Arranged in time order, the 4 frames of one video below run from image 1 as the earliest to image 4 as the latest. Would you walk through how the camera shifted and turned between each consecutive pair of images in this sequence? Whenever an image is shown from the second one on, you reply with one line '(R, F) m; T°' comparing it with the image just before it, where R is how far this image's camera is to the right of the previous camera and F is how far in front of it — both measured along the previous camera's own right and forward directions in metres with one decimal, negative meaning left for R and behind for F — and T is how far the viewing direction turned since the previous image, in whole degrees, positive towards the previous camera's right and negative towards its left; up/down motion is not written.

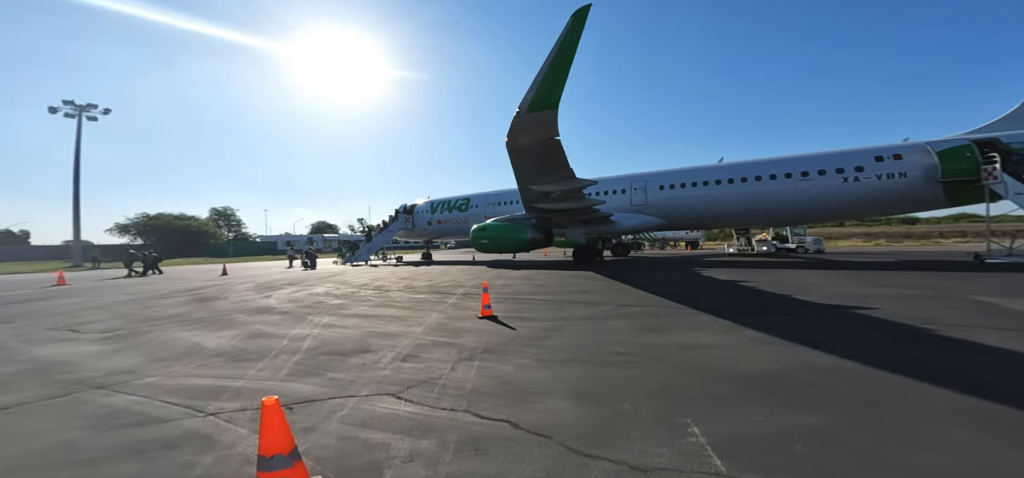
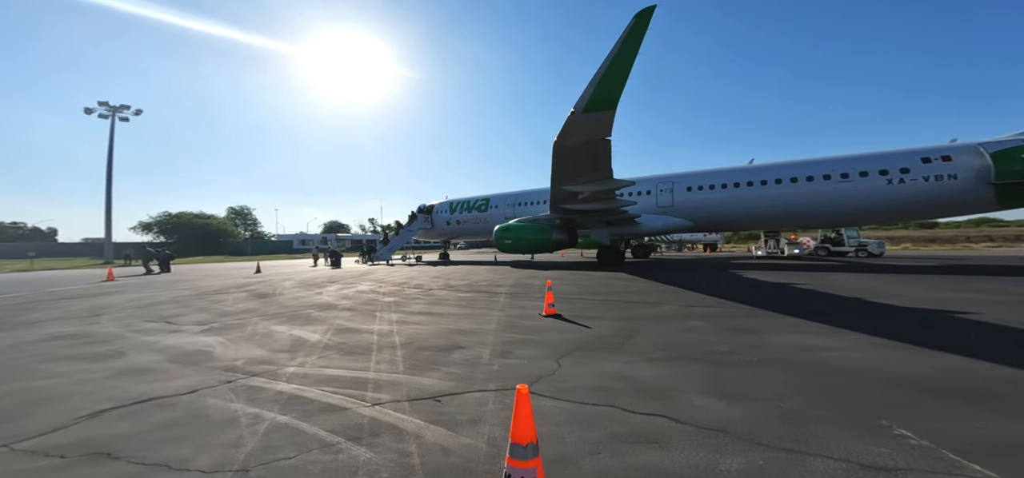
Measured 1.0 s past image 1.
(-1.0, -0.1) m; -2°
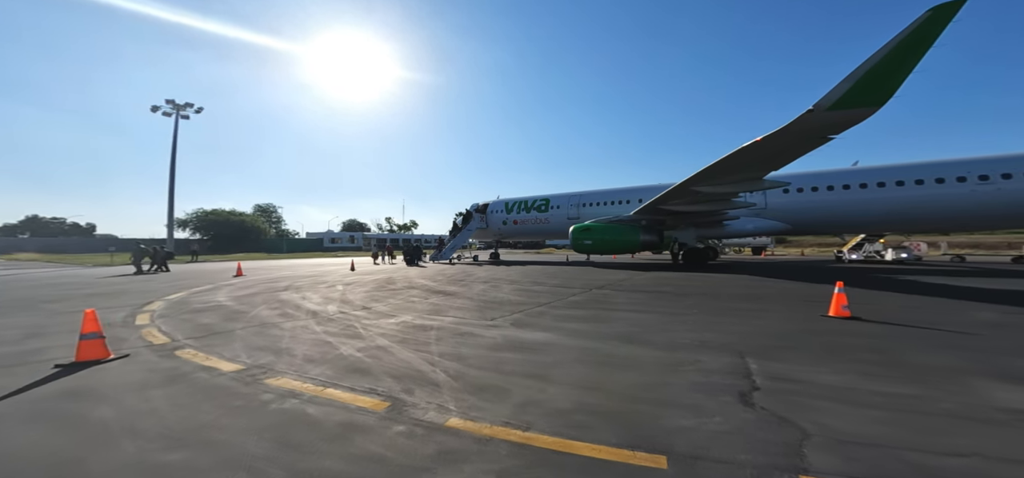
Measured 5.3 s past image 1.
(-4.0, -0.2) m; -7°
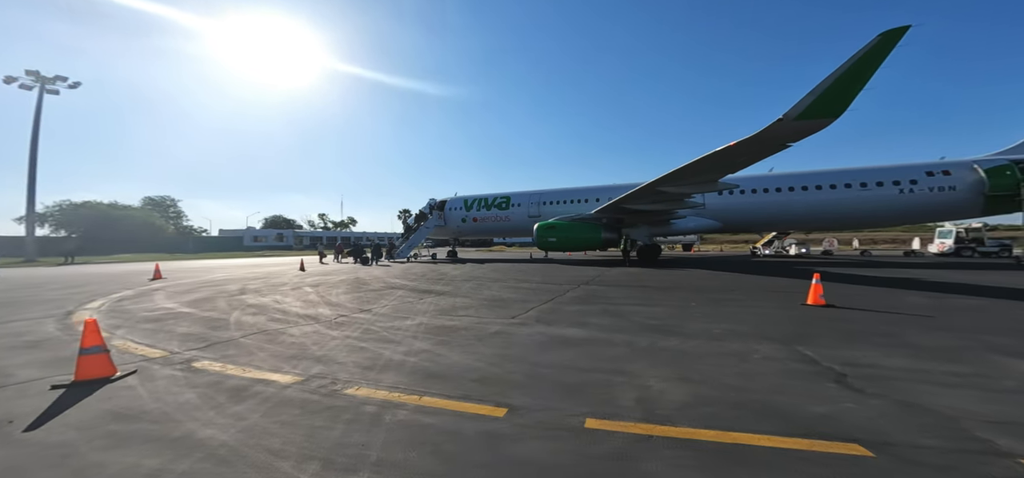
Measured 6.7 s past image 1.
(-1.1, +0.2) m; +8°
